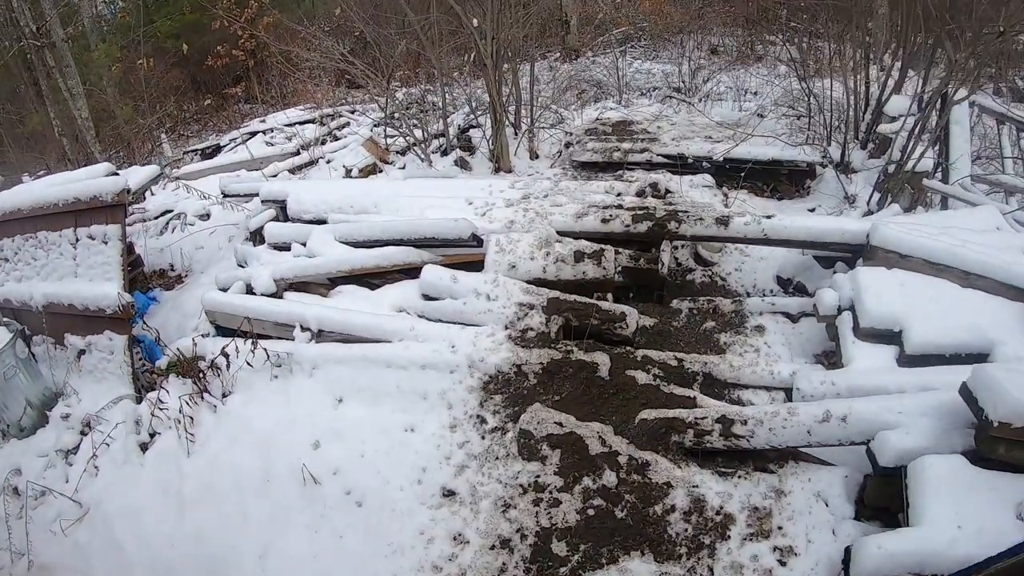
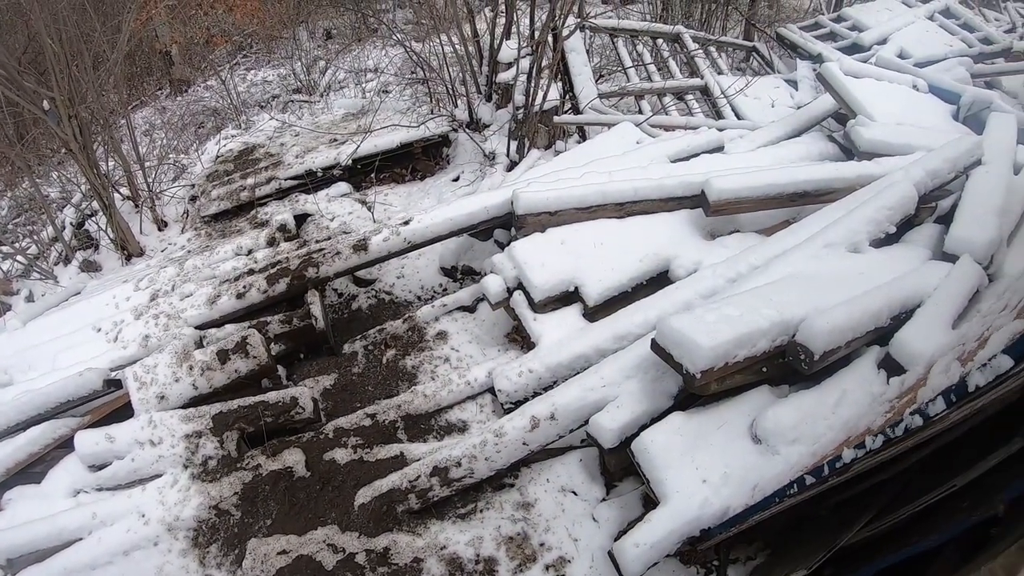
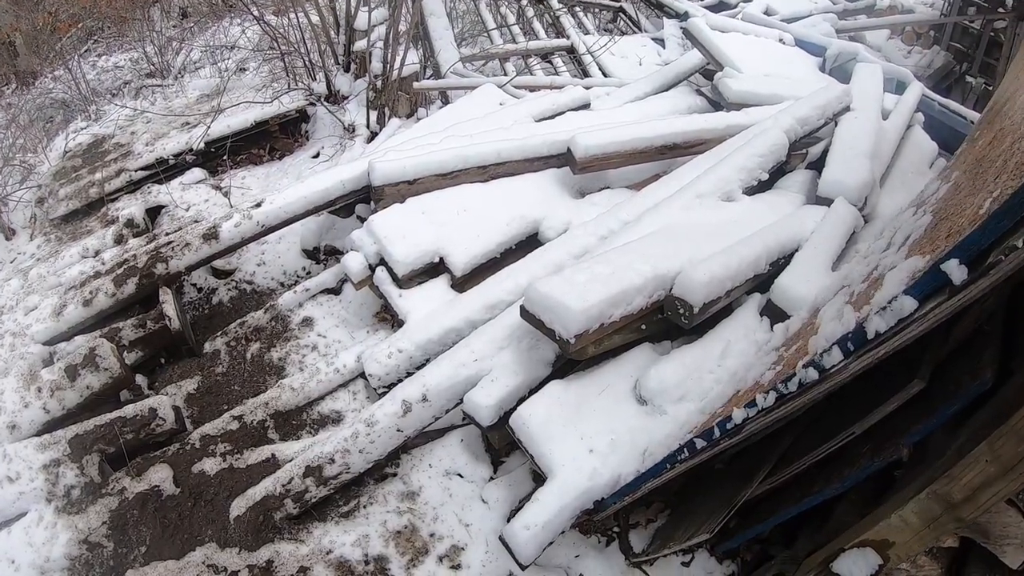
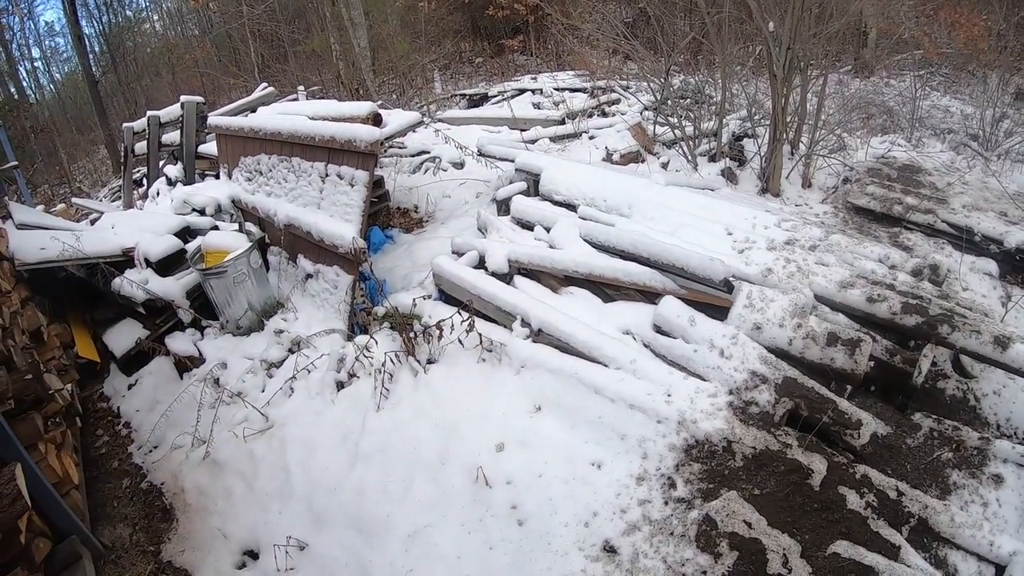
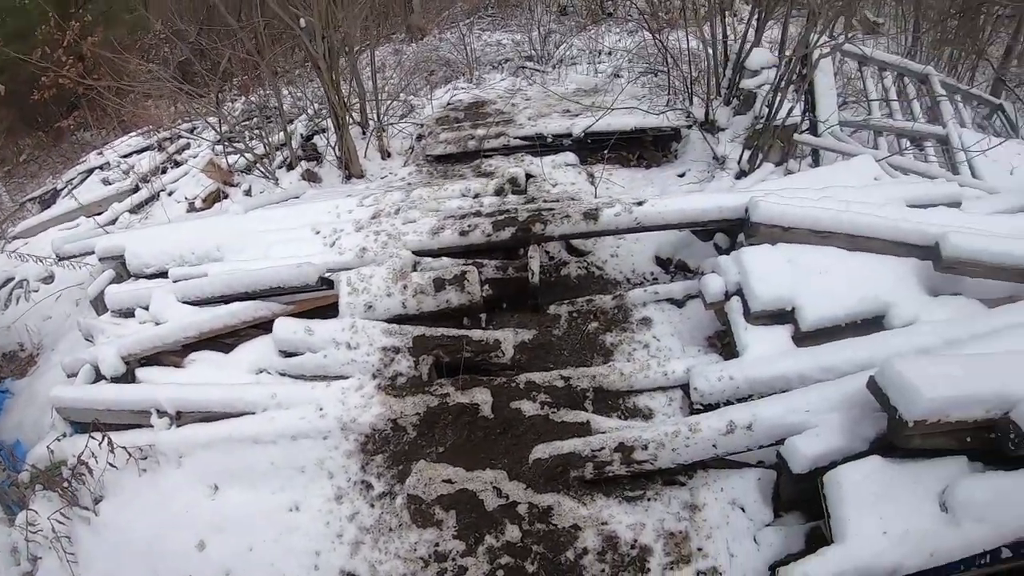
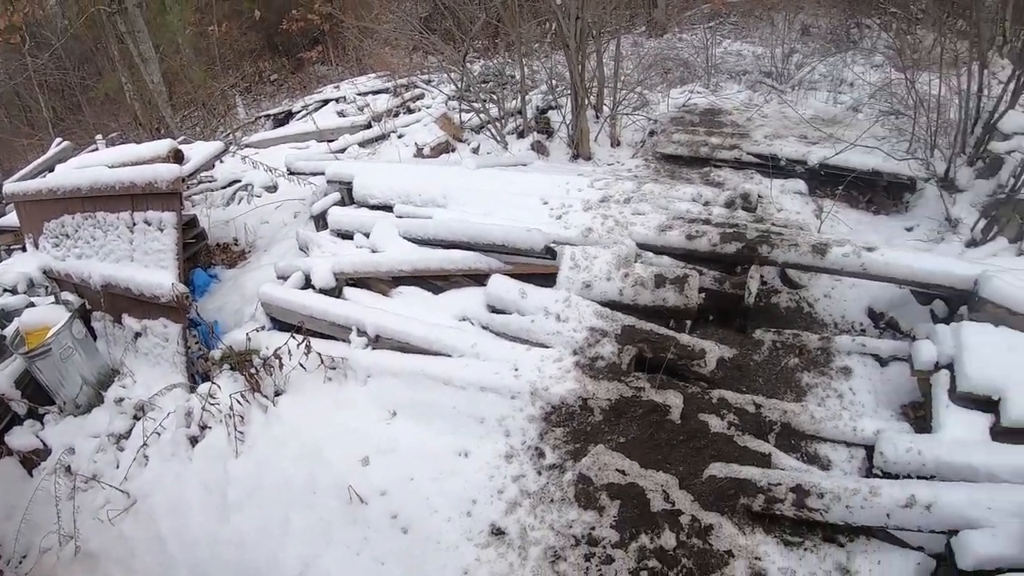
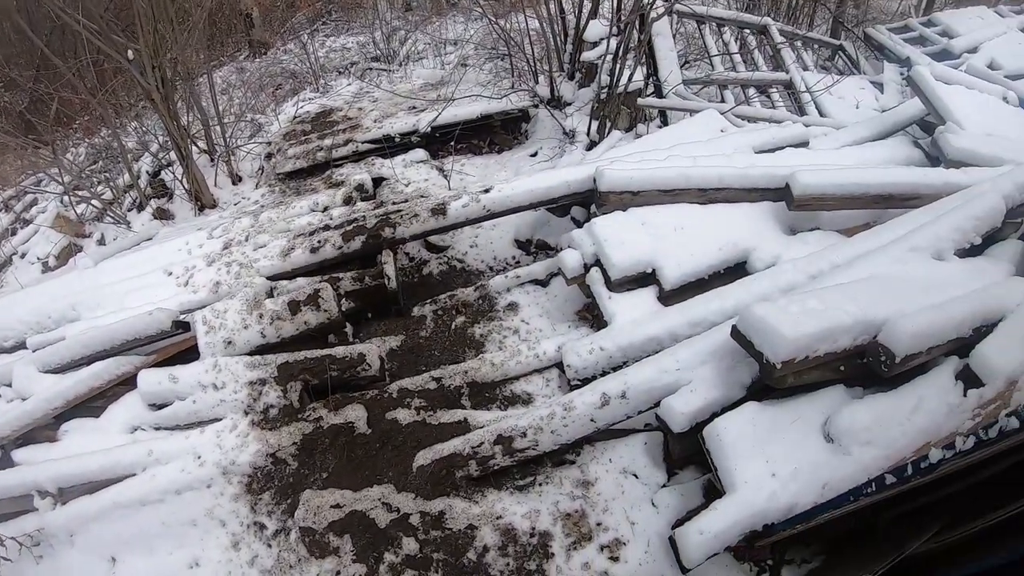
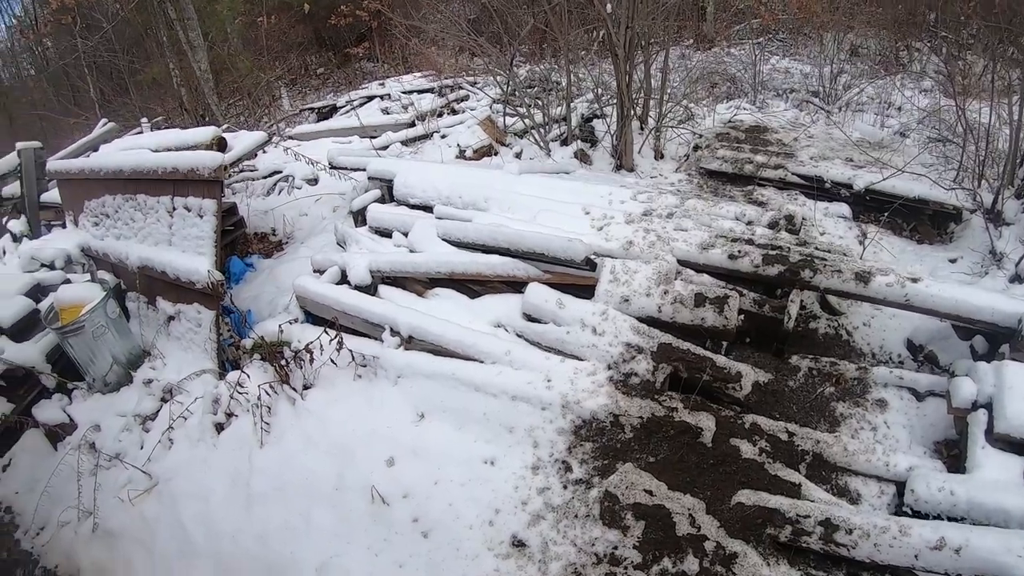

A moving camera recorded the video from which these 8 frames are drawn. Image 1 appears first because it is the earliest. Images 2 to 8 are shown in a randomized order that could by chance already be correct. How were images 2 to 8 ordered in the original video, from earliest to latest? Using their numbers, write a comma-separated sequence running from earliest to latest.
8, 4, 6, 5, 7, 2, 3
